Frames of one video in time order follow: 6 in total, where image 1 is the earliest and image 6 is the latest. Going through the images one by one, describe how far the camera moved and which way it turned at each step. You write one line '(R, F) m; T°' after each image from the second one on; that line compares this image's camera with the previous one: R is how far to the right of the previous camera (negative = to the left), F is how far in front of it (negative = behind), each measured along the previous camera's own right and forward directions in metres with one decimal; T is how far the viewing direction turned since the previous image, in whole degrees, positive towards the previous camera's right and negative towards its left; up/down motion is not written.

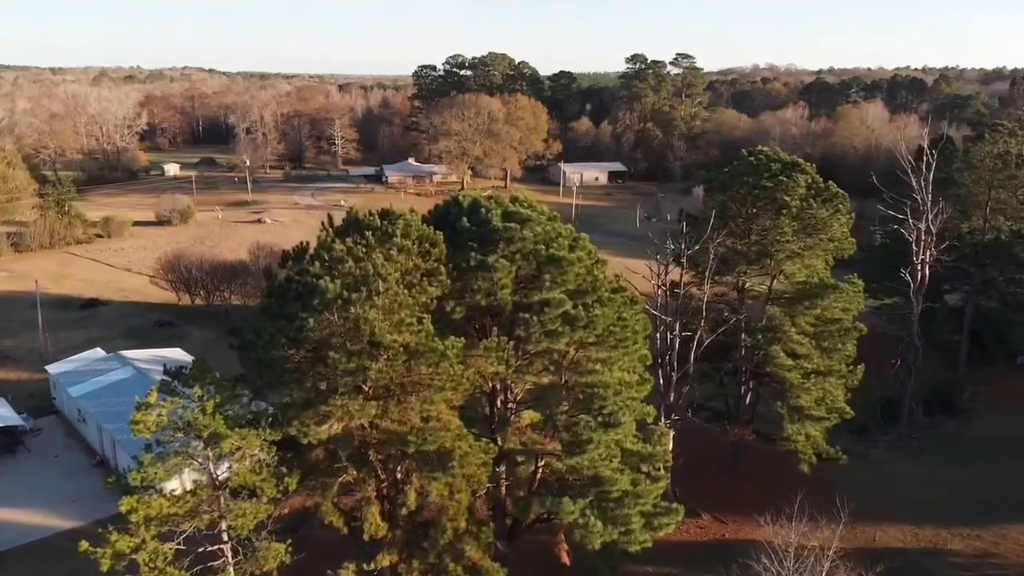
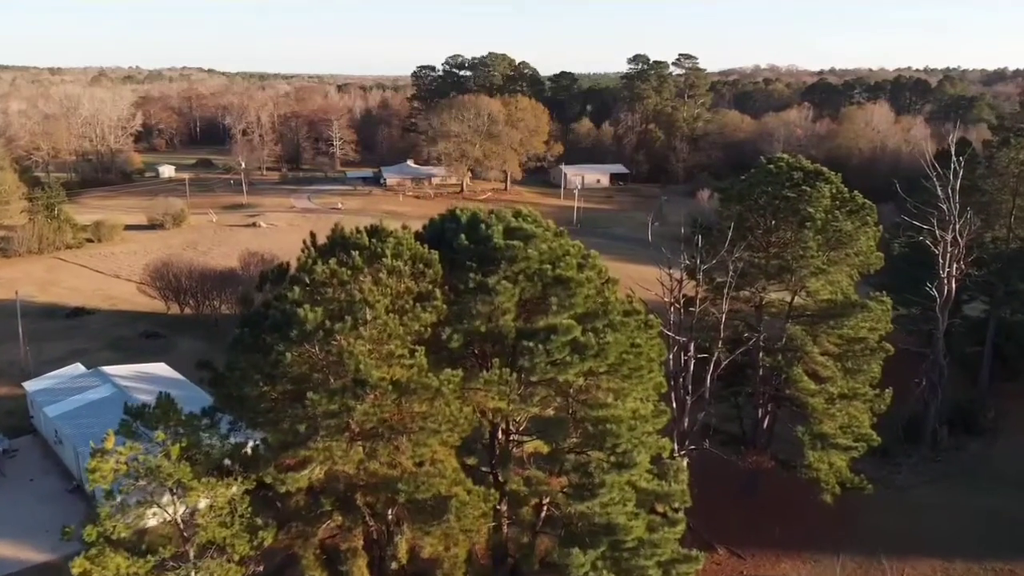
(0.0, +1.1) m; 0°
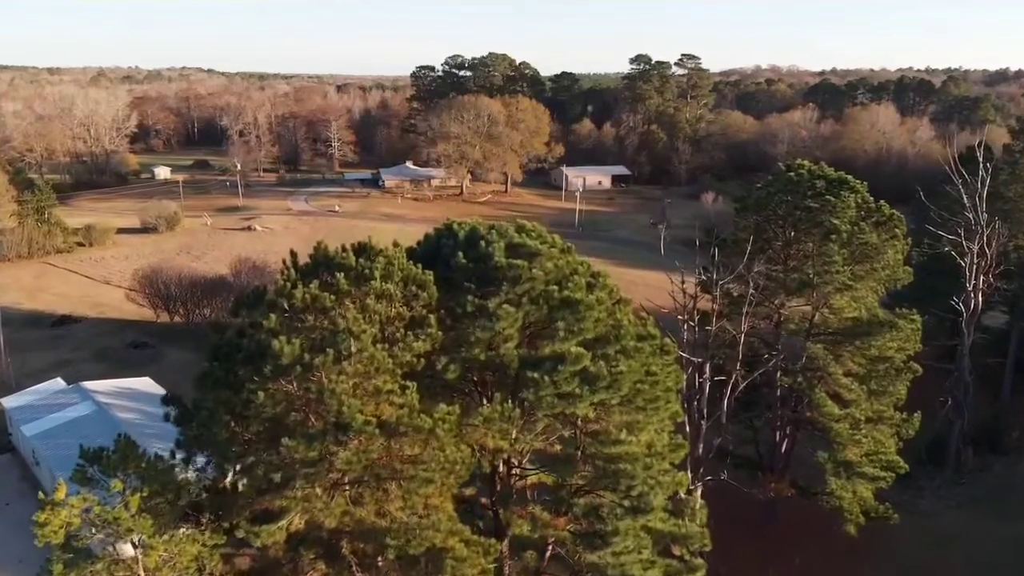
(0.0, +1.0) m; 0°
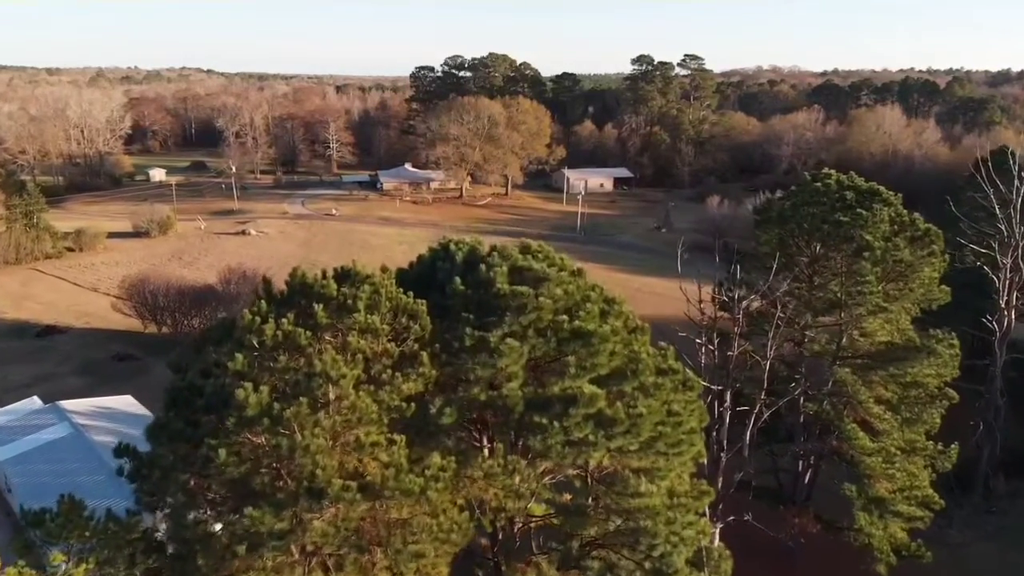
(0.0, +1.1) m; 0°
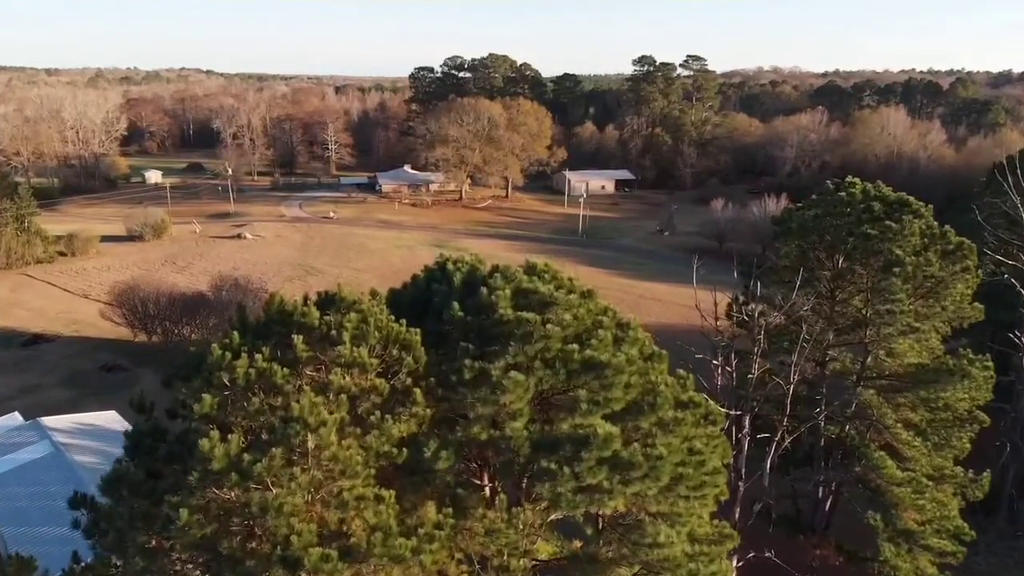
(0.0, +0.9) m; 0°
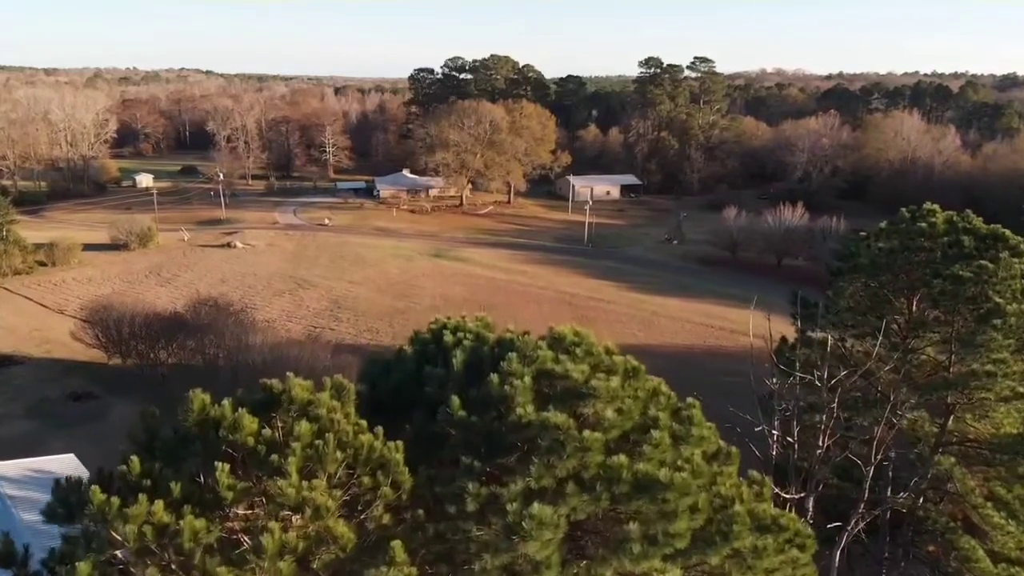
(-0.2, +2.1) m; 0°
